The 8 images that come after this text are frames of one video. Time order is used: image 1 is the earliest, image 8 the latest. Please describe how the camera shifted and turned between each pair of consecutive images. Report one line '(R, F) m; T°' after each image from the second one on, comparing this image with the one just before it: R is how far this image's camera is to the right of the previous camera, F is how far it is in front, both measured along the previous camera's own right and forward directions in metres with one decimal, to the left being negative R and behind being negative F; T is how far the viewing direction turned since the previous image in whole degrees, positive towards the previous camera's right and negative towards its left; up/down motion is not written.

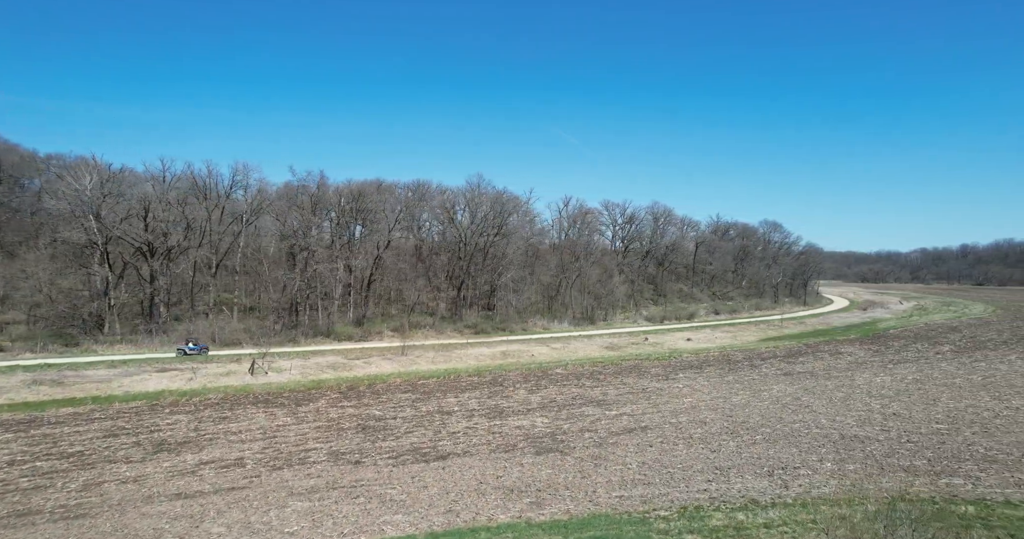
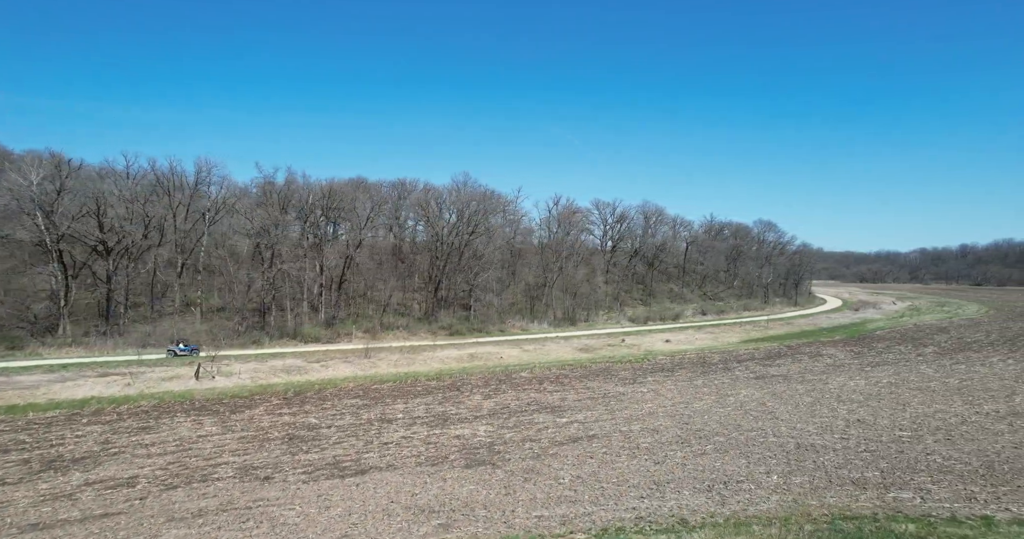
(+1.7, +1.0) m; 0°
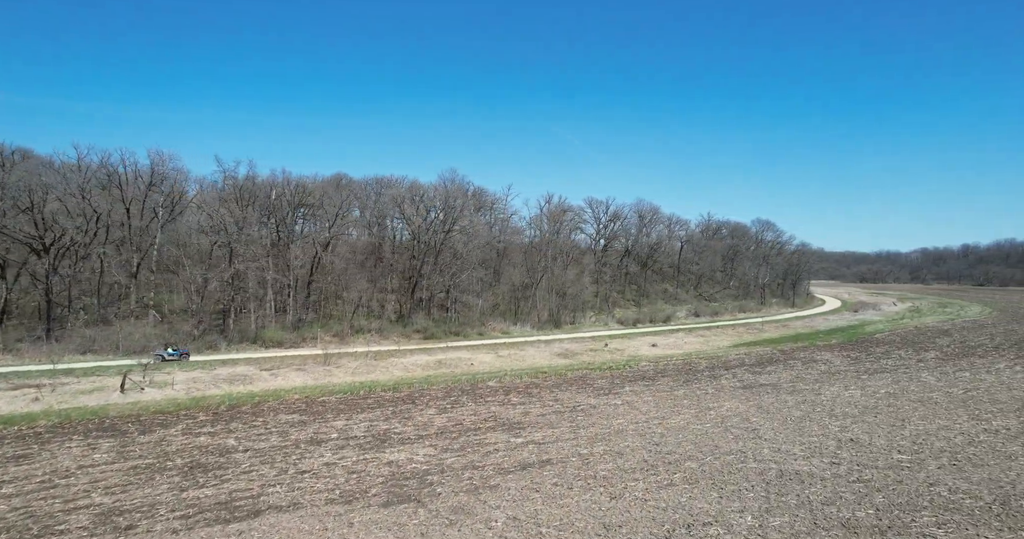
(+1.4, +2.4) m; 0°
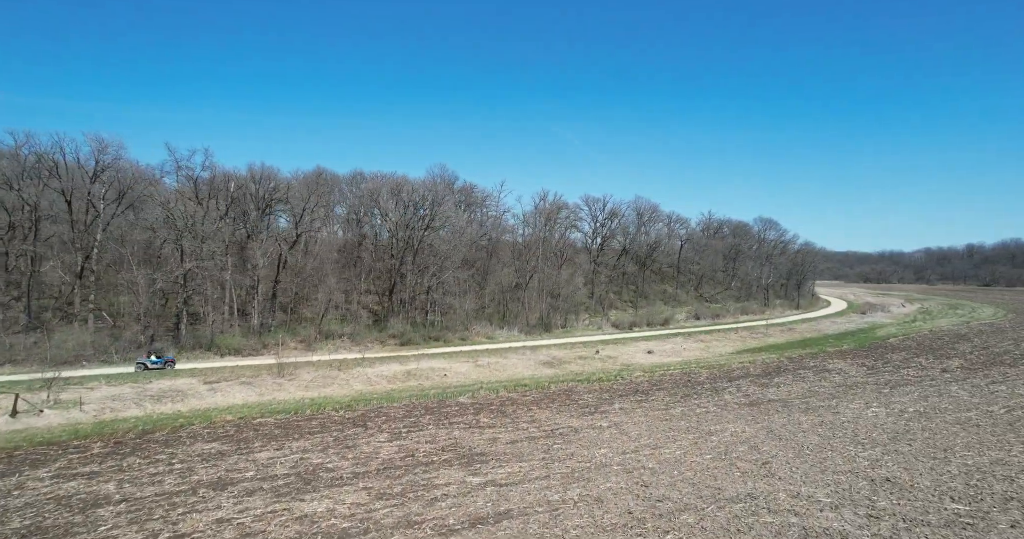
(+1.0, +3.5) m; 0°
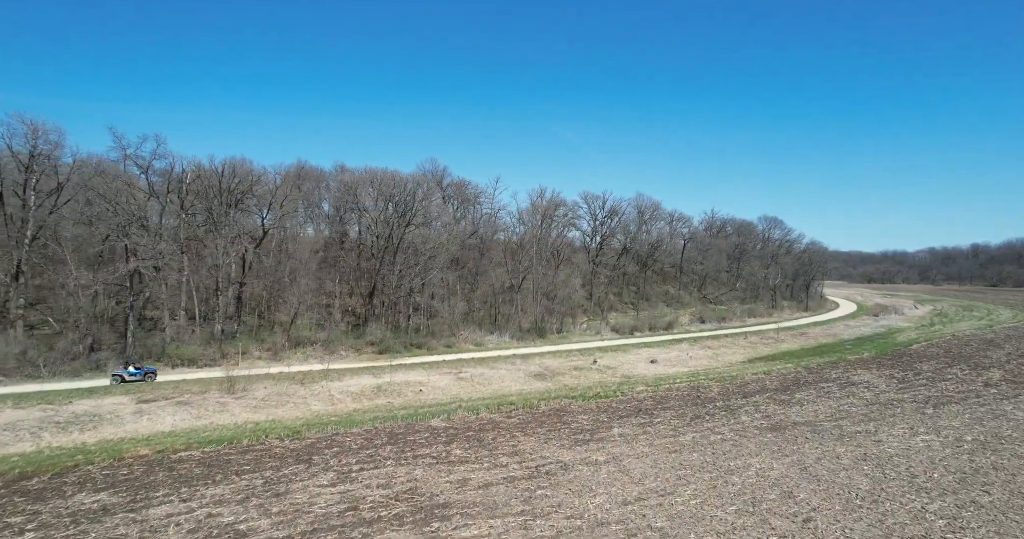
(+0.6, +3.6) m; 0°
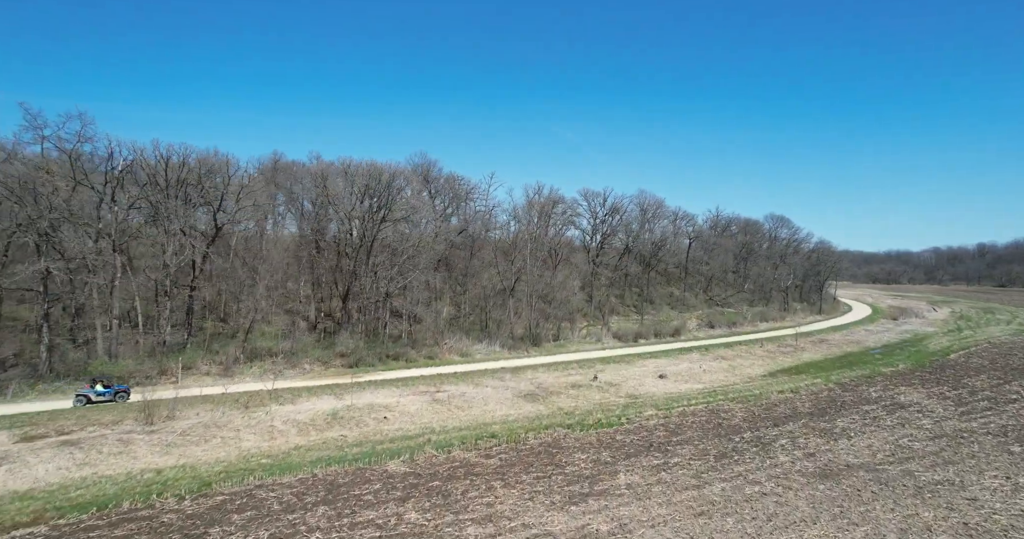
(+0.6, +4.5) m; 0°
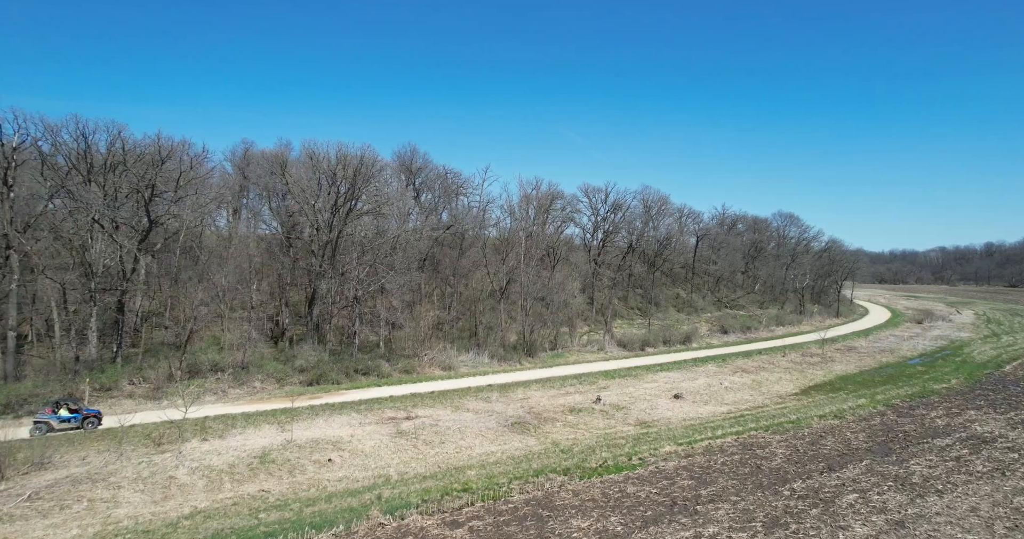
(+0.5, +4.9) m; 0°
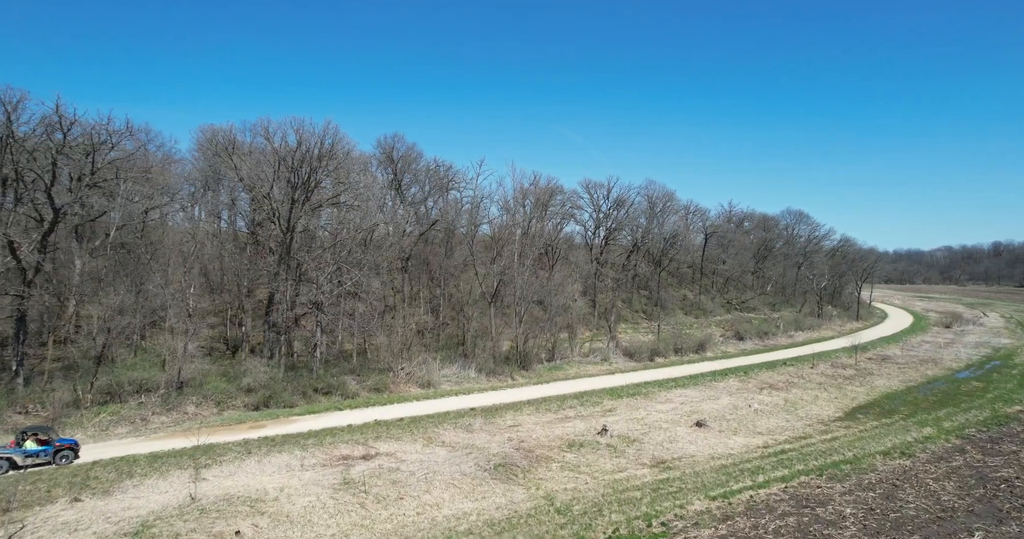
(+0.4, +4.7) m; 0°
